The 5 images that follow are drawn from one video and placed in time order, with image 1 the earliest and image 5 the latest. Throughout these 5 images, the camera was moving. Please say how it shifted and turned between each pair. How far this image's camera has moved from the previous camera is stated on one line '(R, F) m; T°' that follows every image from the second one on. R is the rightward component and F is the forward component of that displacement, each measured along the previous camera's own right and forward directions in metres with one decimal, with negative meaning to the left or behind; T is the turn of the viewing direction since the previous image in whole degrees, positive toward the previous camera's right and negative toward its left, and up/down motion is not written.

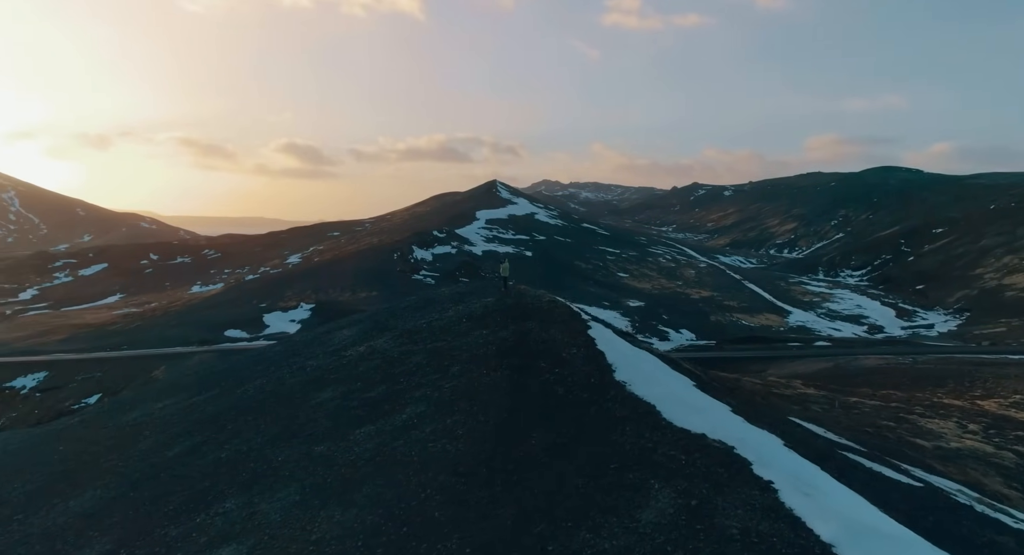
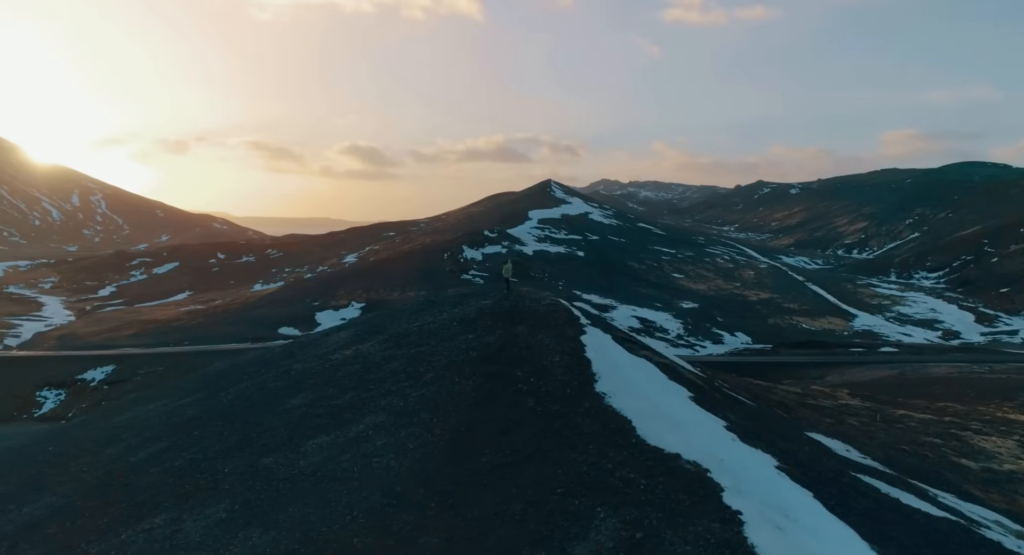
(+3.2, +1.5) m; -5°
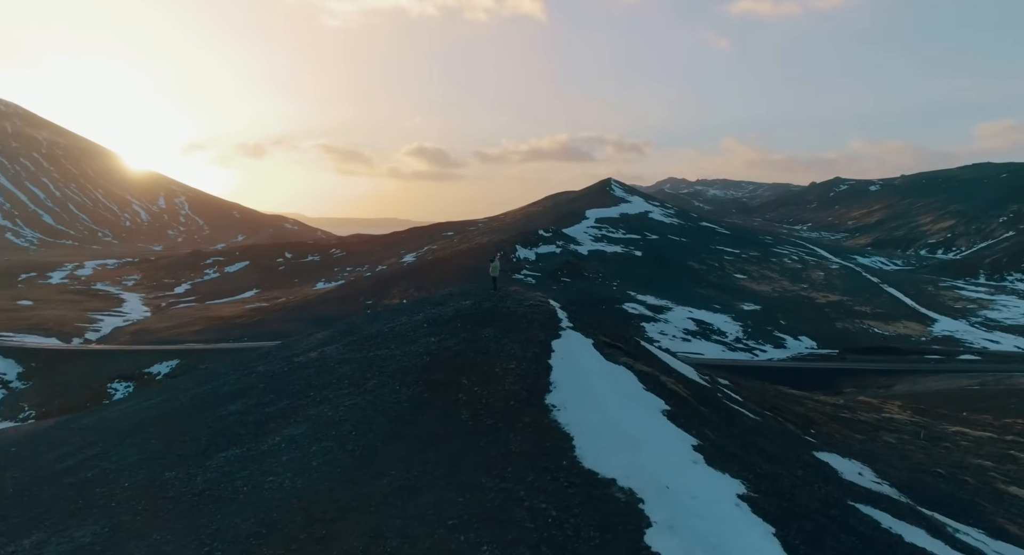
(+4.2, +2.2) m; -6°
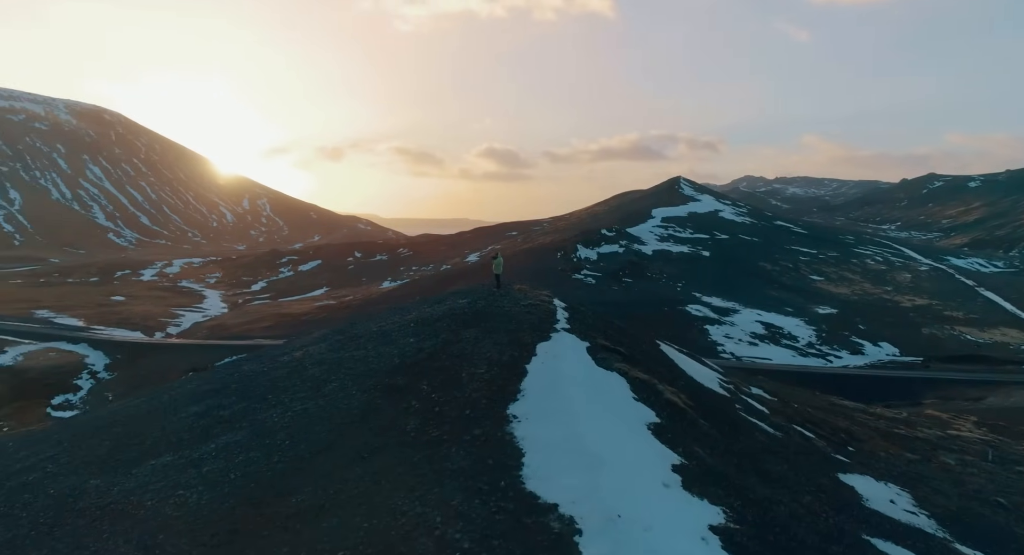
(+3.4, +2.2) m; -6°
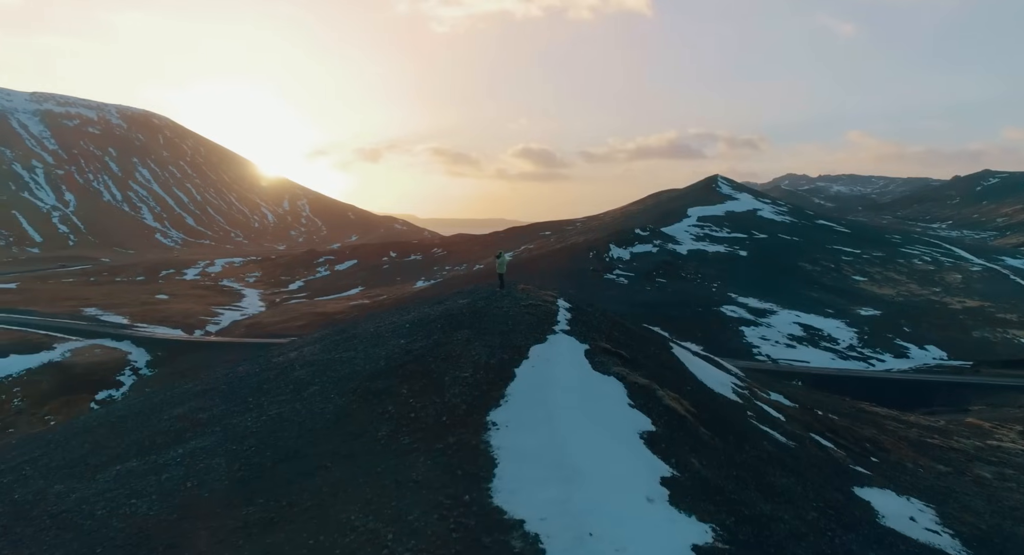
(+1.6, +1.1) m; -3°
